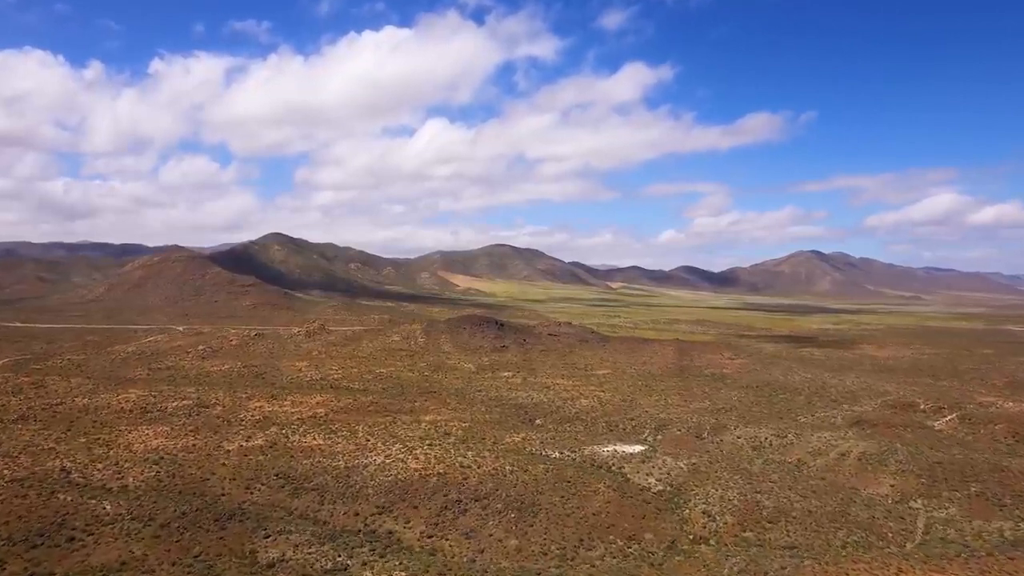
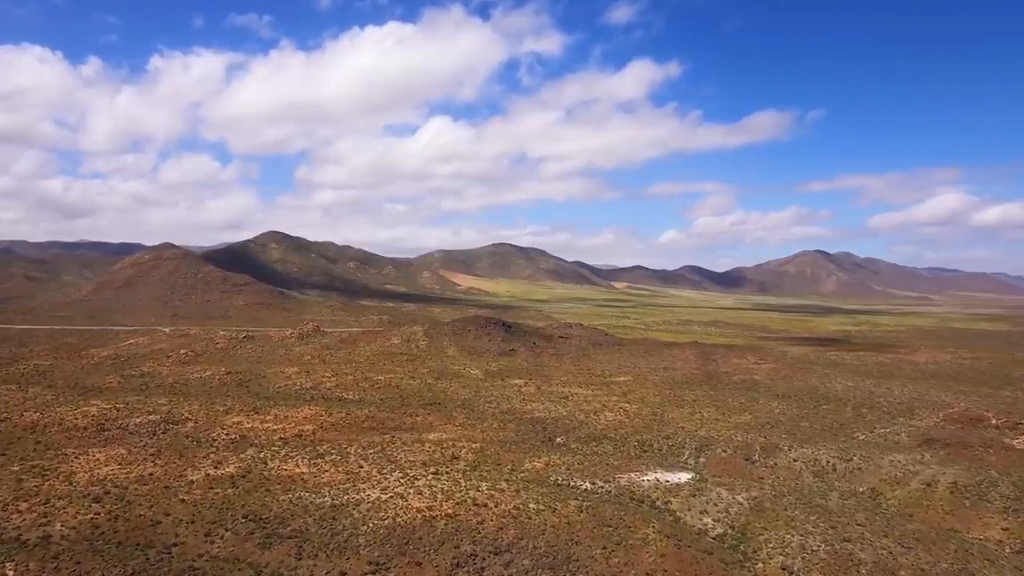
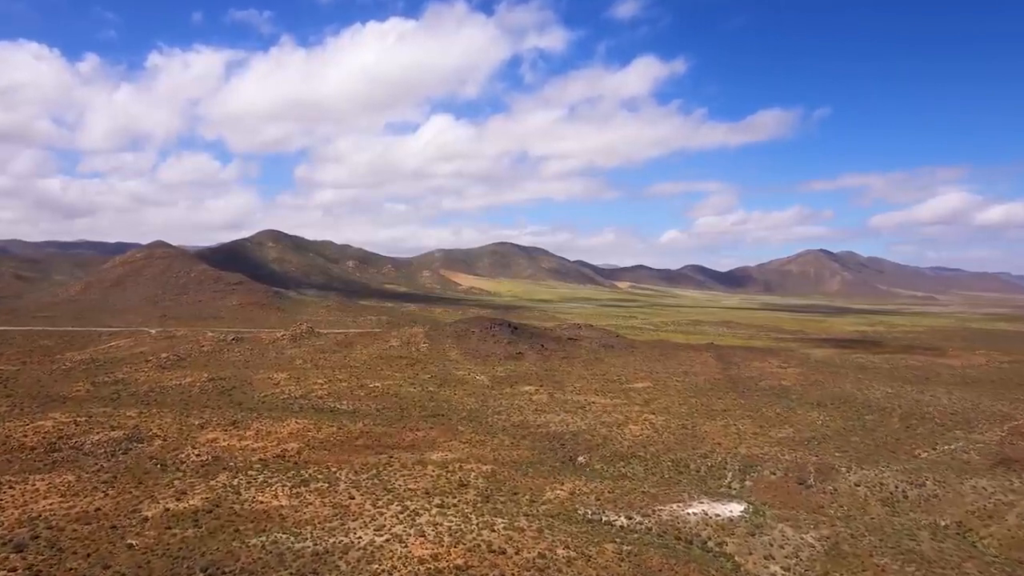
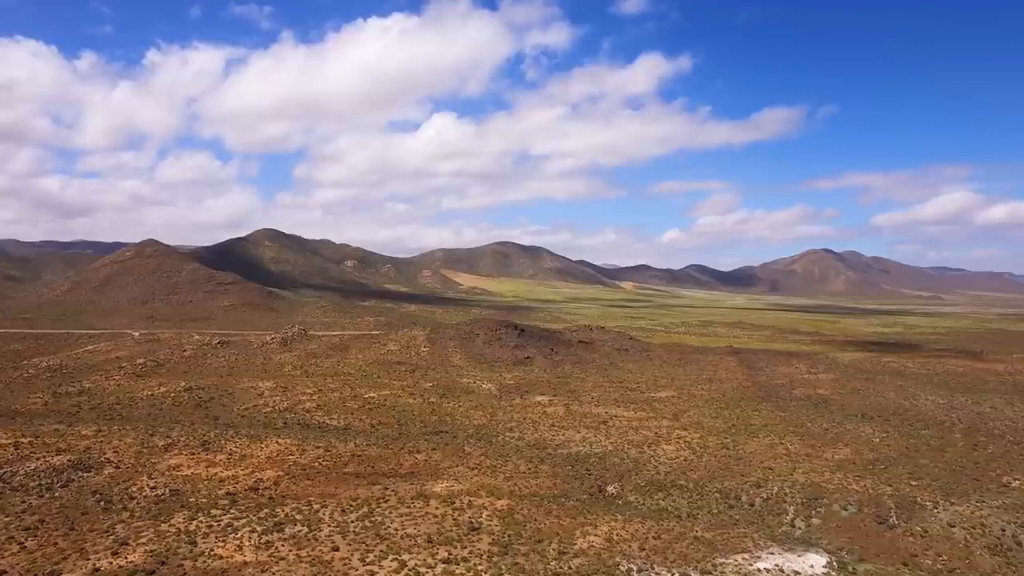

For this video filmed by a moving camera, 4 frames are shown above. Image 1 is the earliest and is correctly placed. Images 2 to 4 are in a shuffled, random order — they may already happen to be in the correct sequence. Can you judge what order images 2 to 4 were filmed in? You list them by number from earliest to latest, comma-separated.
2, 3, 4
